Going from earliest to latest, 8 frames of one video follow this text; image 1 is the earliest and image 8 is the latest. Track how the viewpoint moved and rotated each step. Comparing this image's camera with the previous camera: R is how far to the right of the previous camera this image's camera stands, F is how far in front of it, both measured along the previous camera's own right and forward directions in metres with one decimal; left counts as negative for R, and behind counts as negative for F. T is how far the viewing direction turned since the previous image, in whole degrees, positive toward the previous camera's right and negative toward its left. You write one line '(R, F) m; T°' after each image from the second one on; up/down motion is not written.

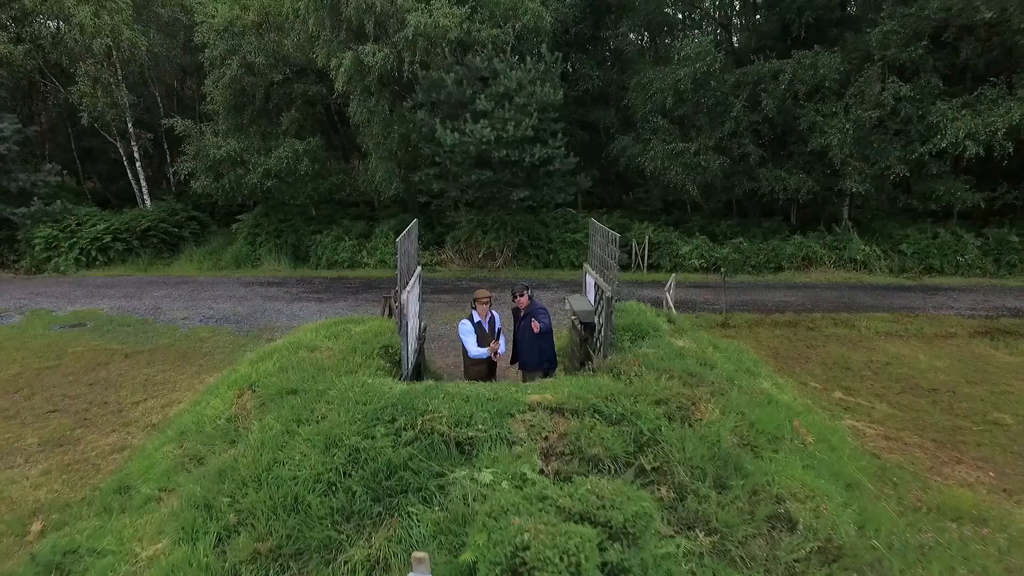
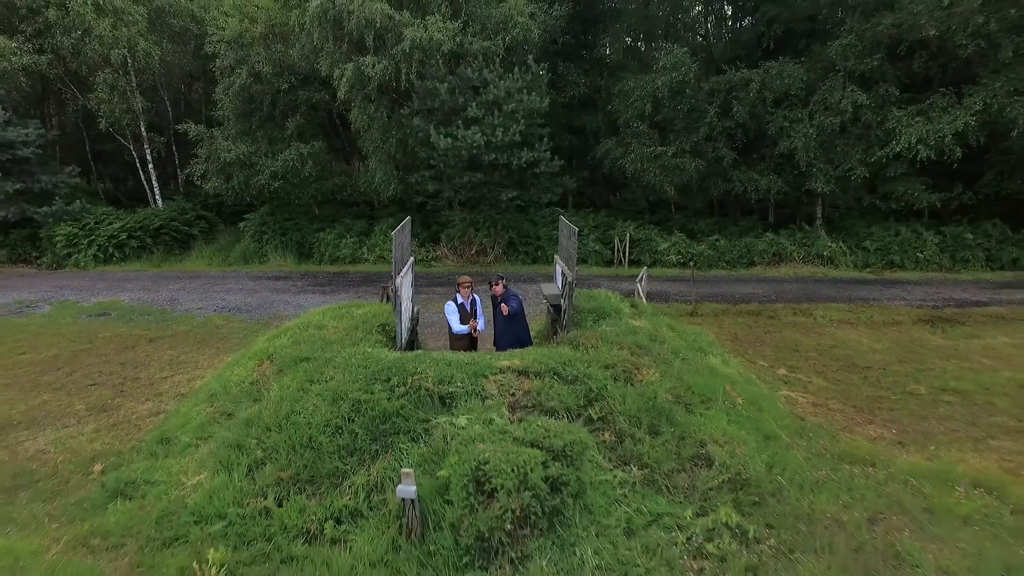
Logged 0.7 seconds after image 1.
(+0.2, -0.9) m; 0°
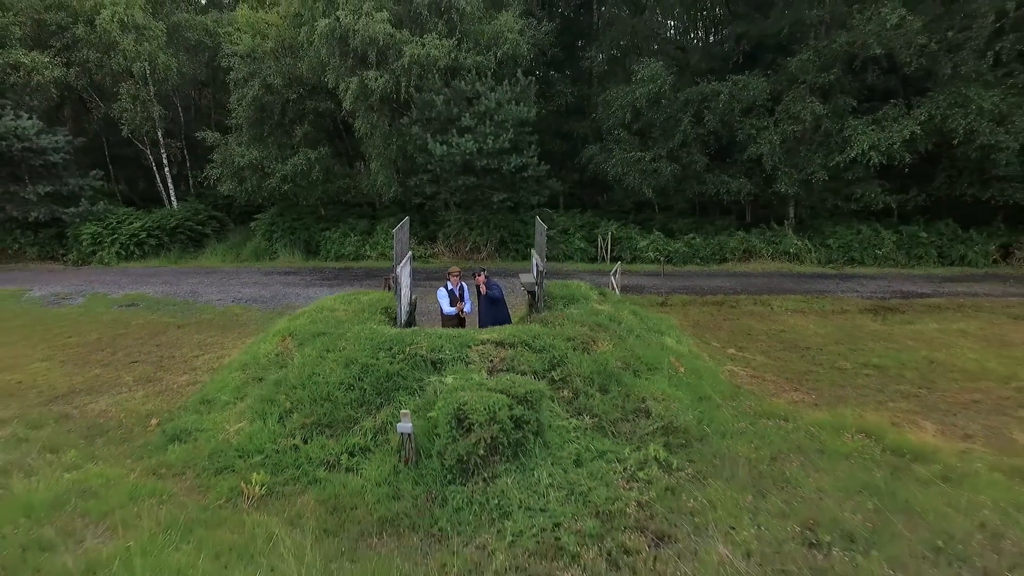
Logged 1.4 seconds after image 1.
(+0.2, -1.2) m; 0°
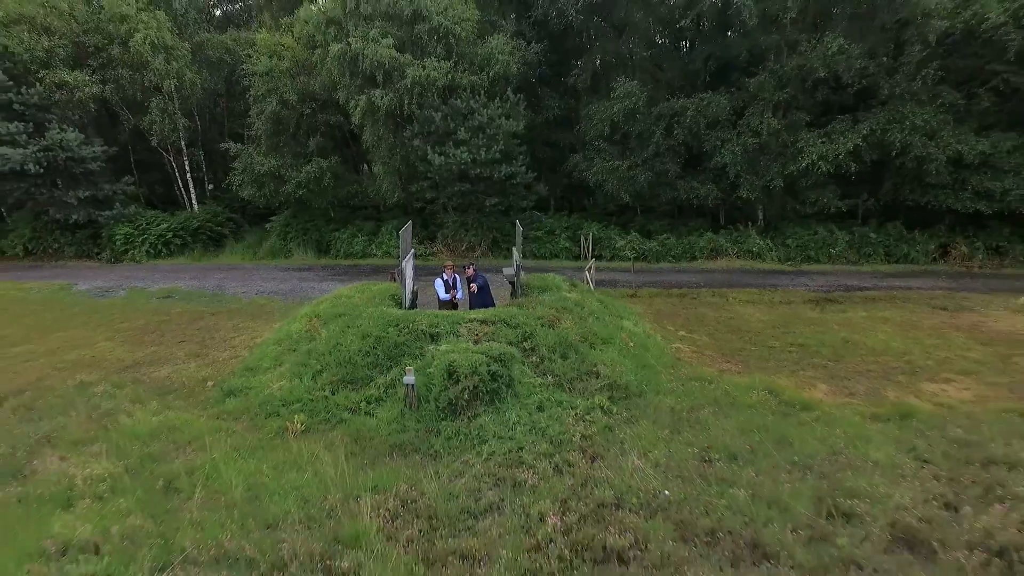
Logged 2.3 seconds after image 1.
(+0.3, -1.7) m; 0°
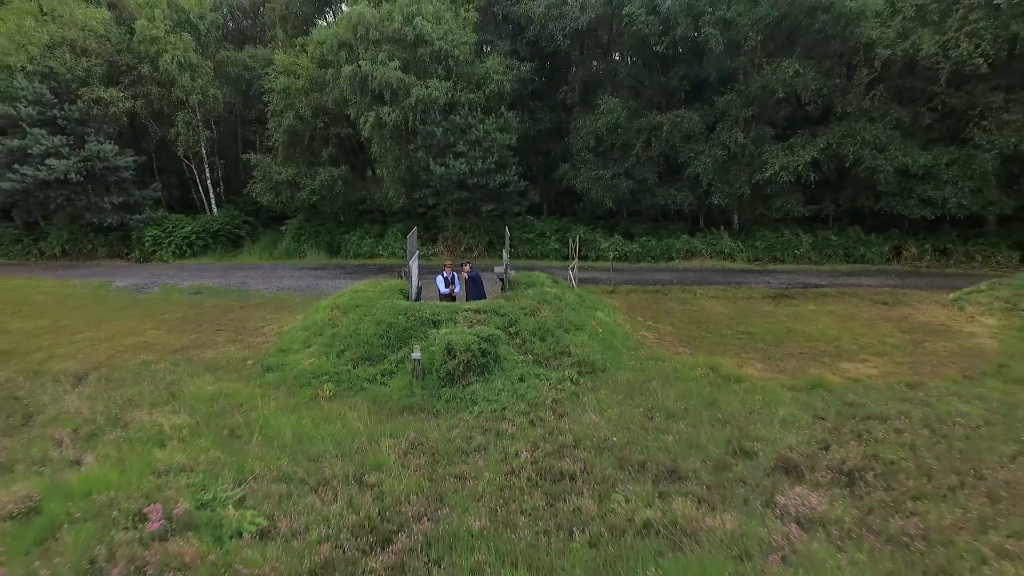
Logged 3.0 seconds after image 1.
(+0.2, -1.7) m; 0°
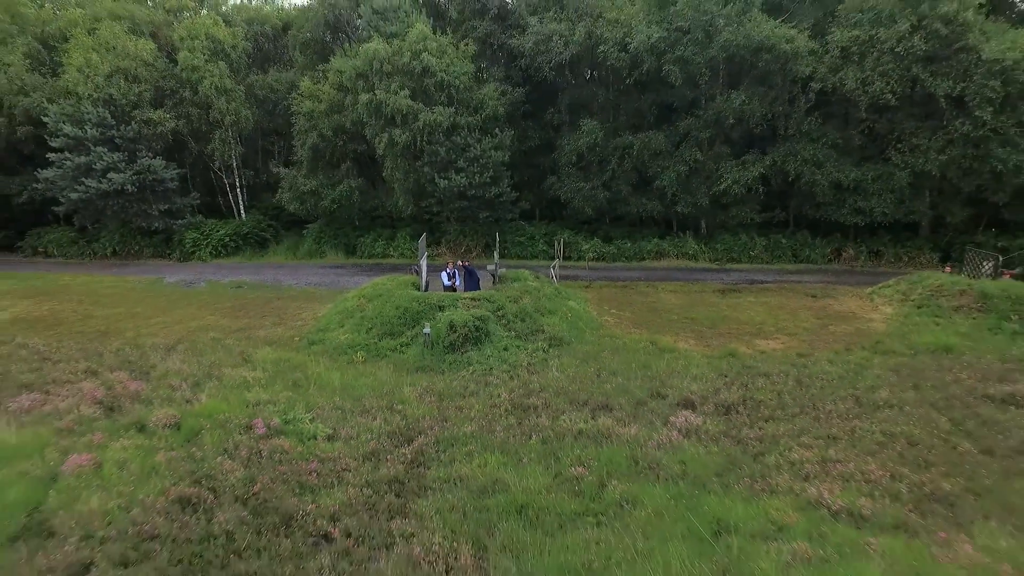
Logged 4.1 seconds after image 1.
(+0.3, -2.9) m; 0°
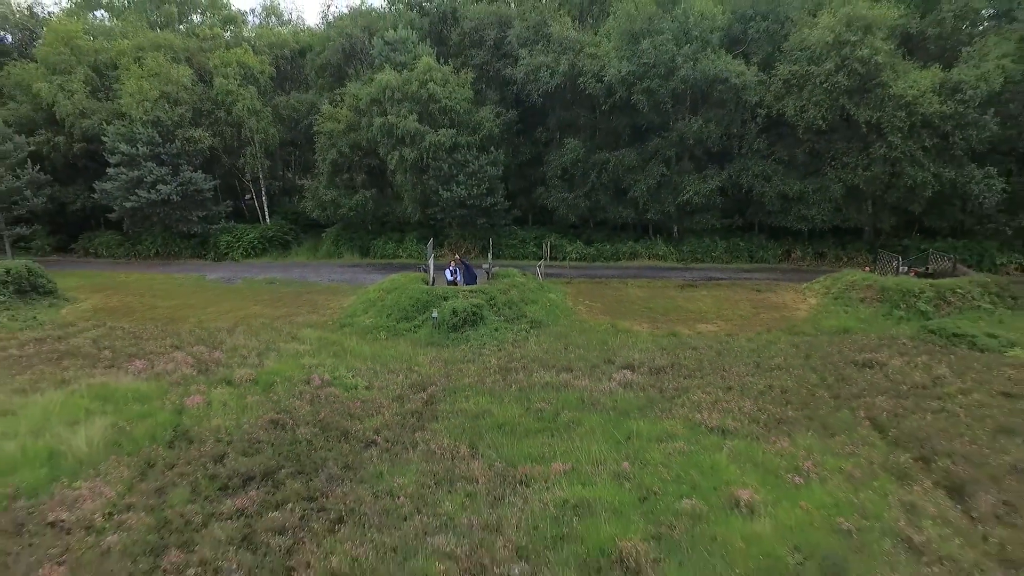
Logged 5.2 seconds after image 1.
(+0.3, -3.2) m; 0°
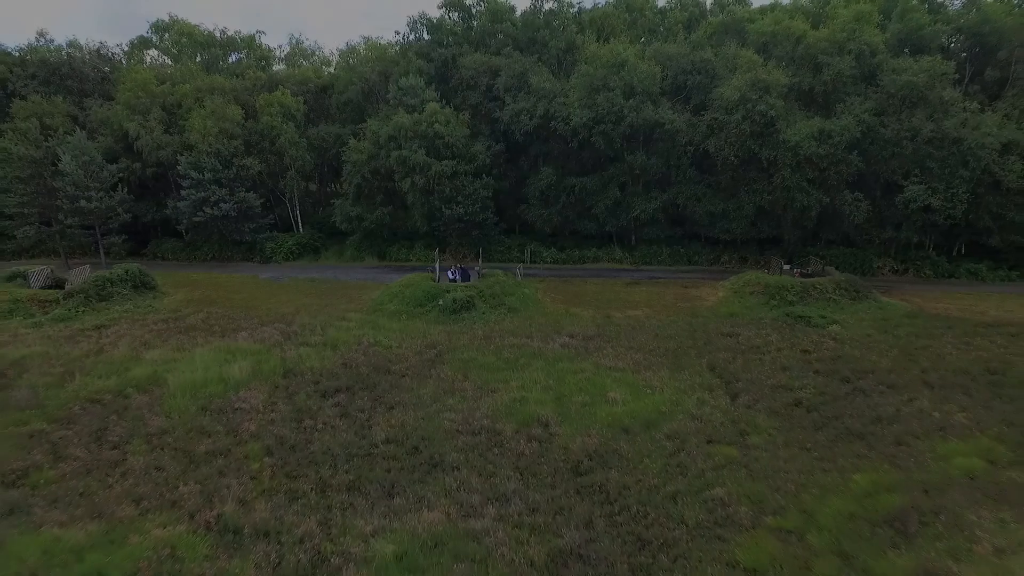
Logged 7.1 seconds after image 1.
(+0.6, -6.2) m; 0°
